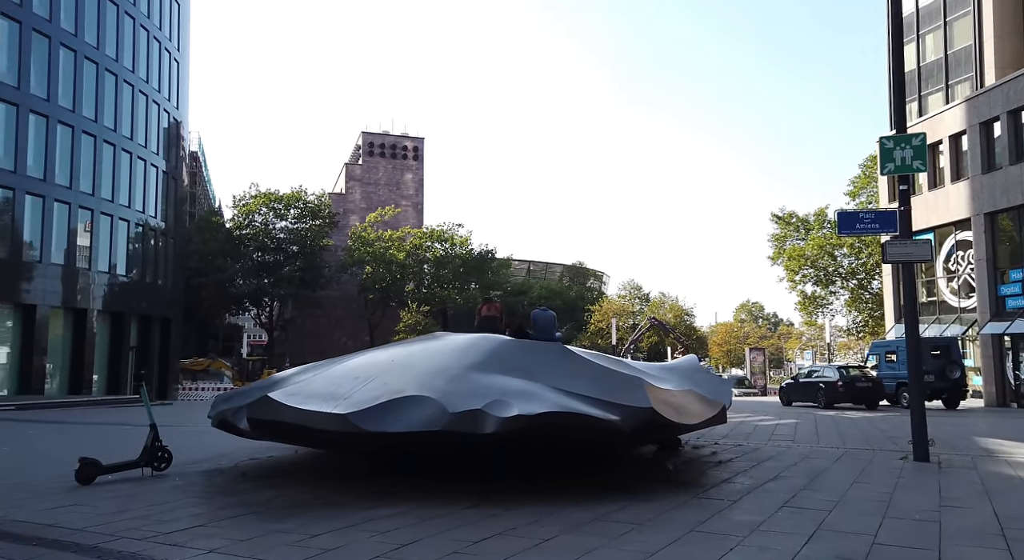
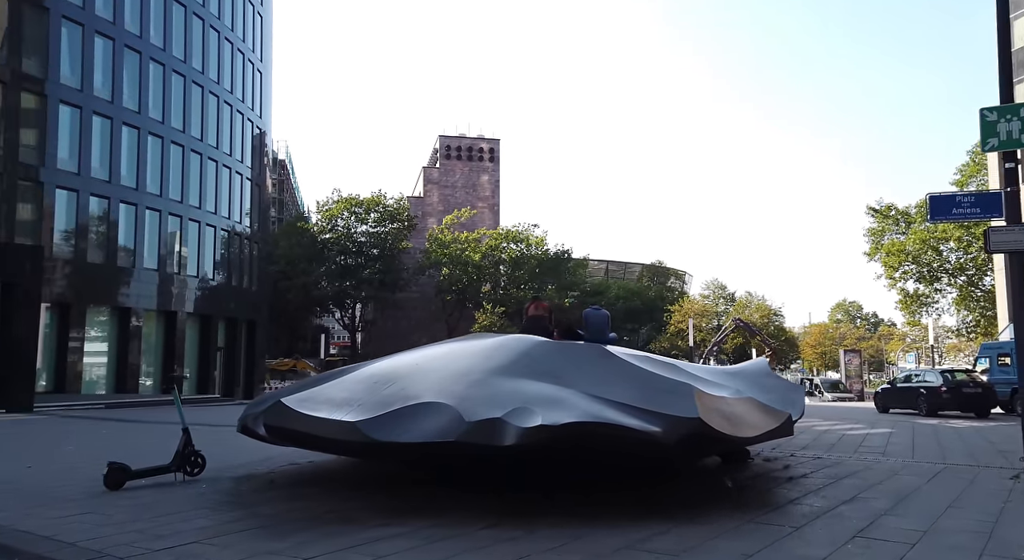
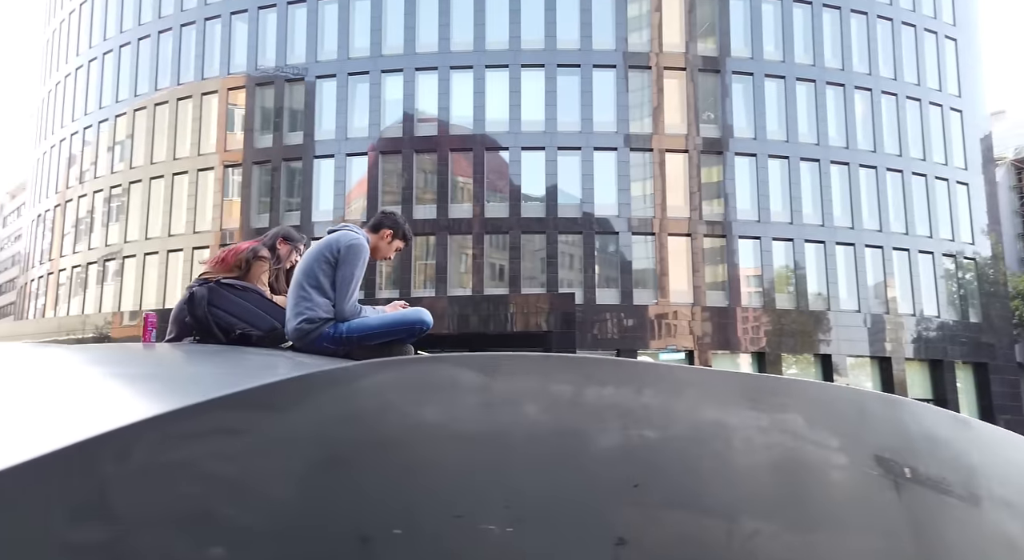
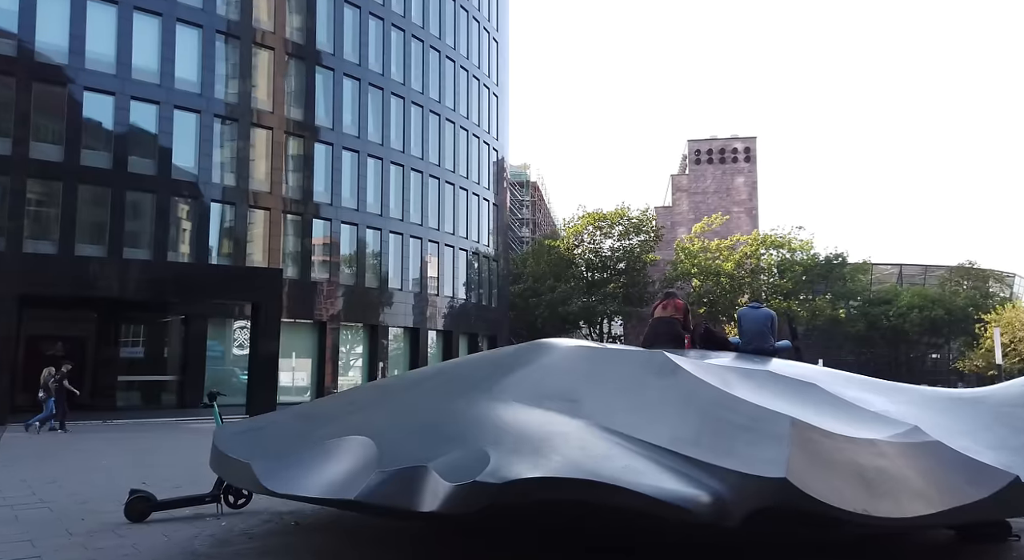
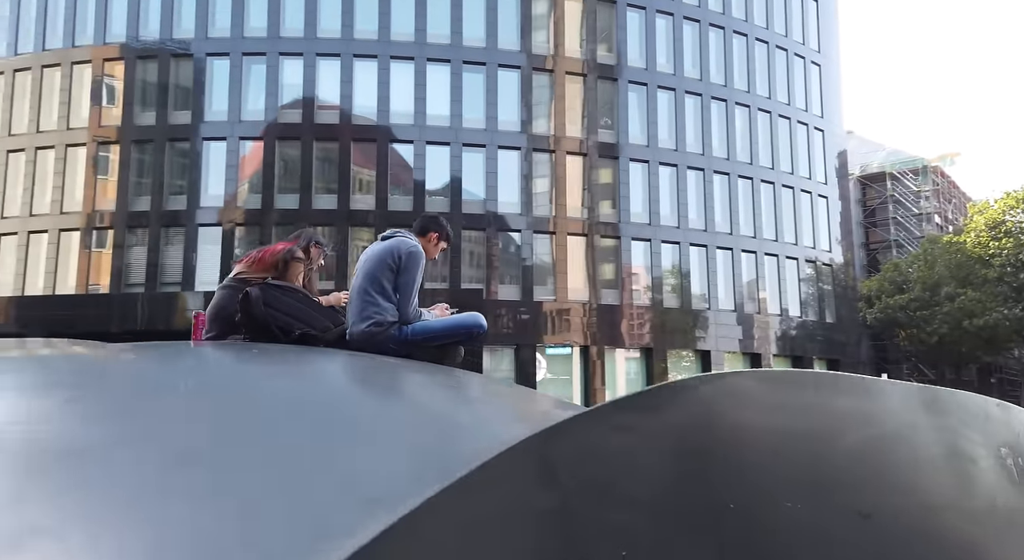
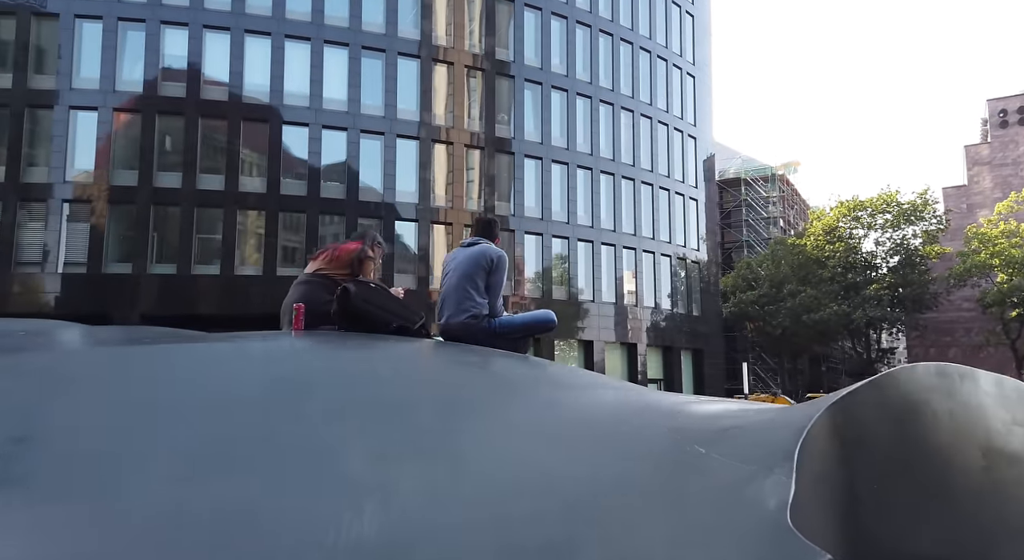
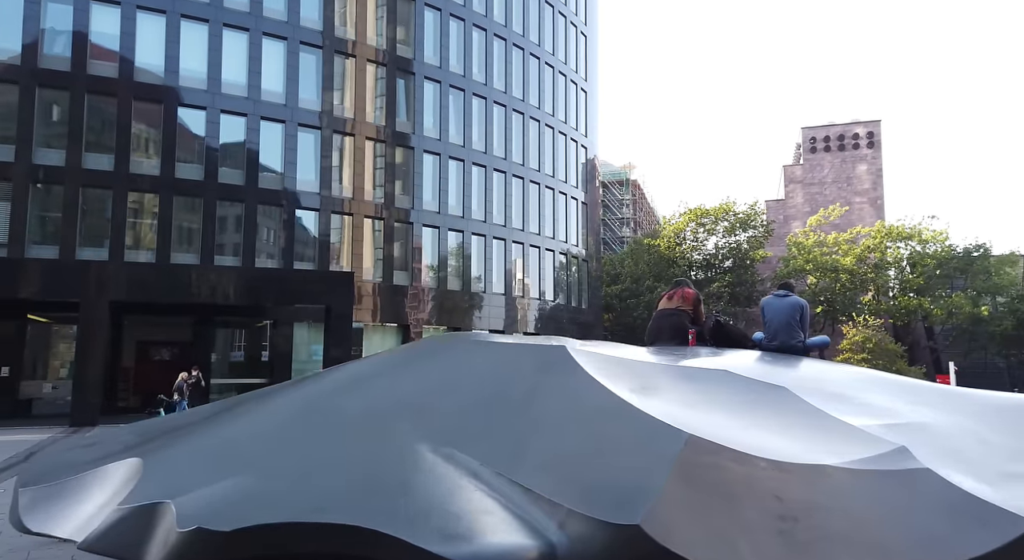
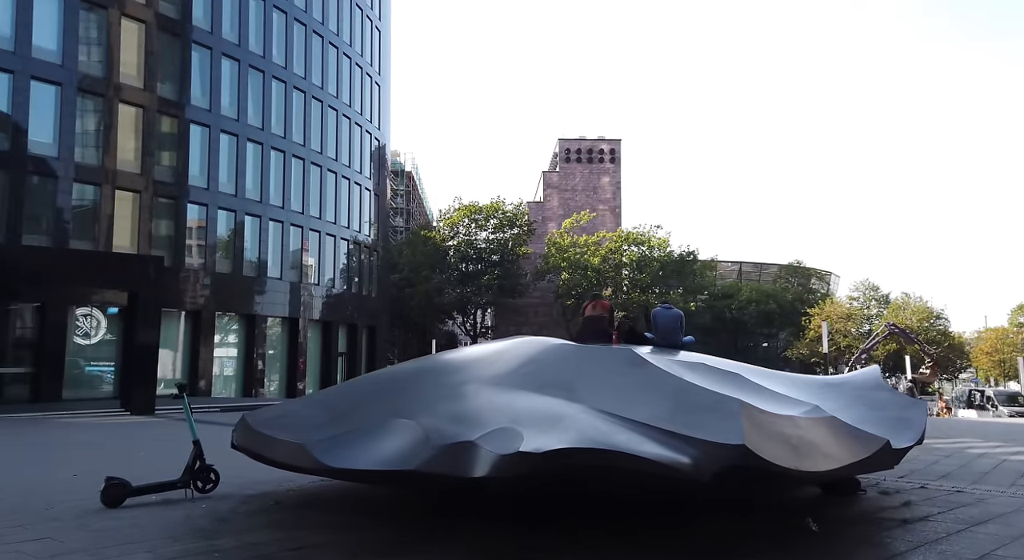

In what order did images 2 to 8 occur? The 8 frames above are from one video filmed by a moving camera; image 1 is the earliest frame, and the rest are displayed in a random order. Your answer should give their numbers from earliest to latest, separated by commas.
2, 8, 4, 7, 6, 5, 3
